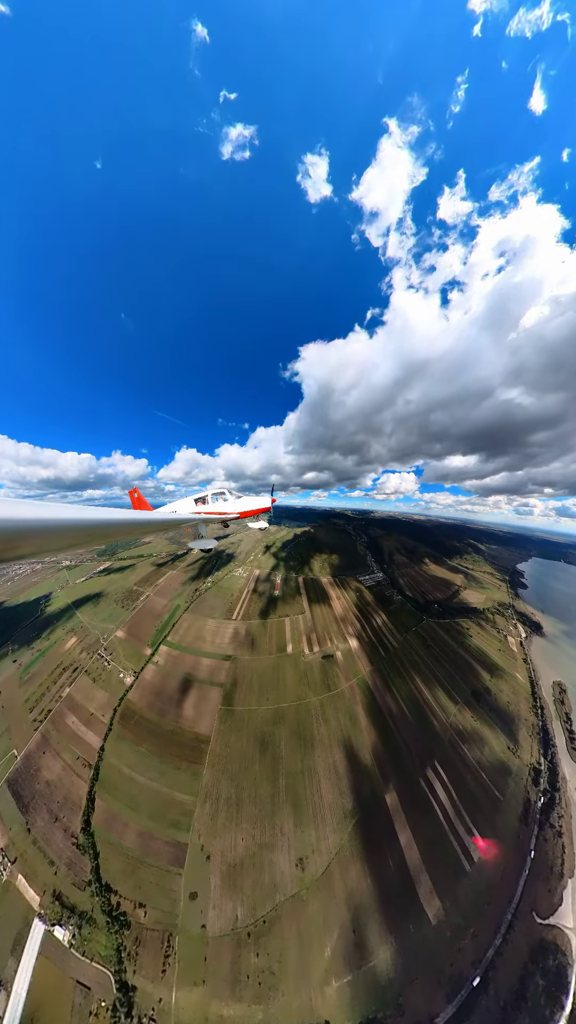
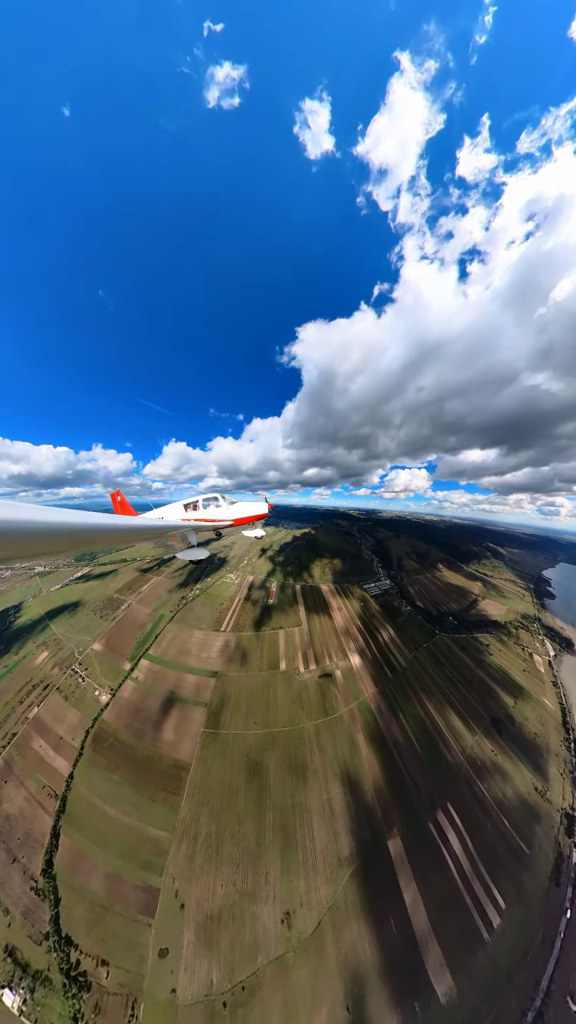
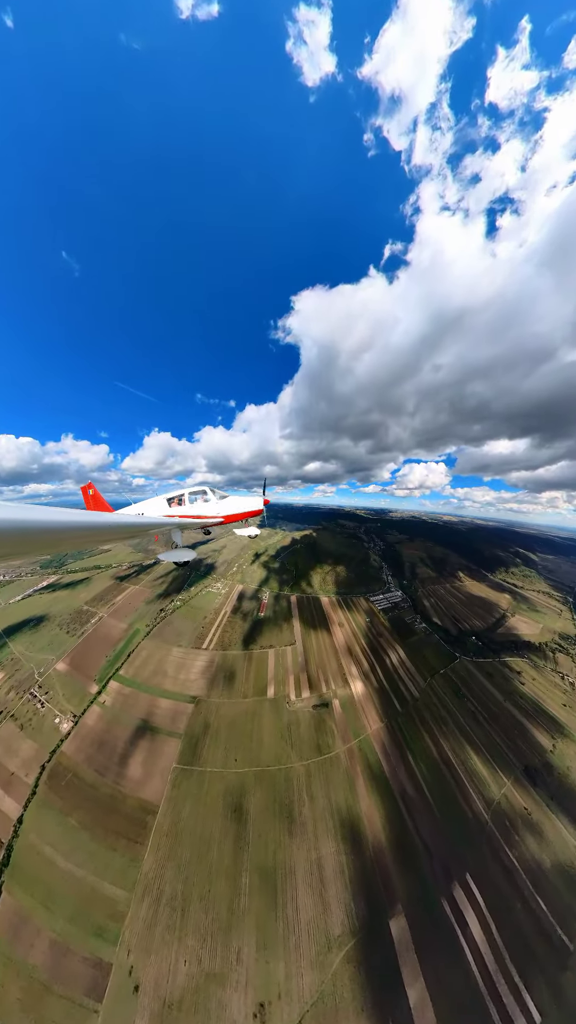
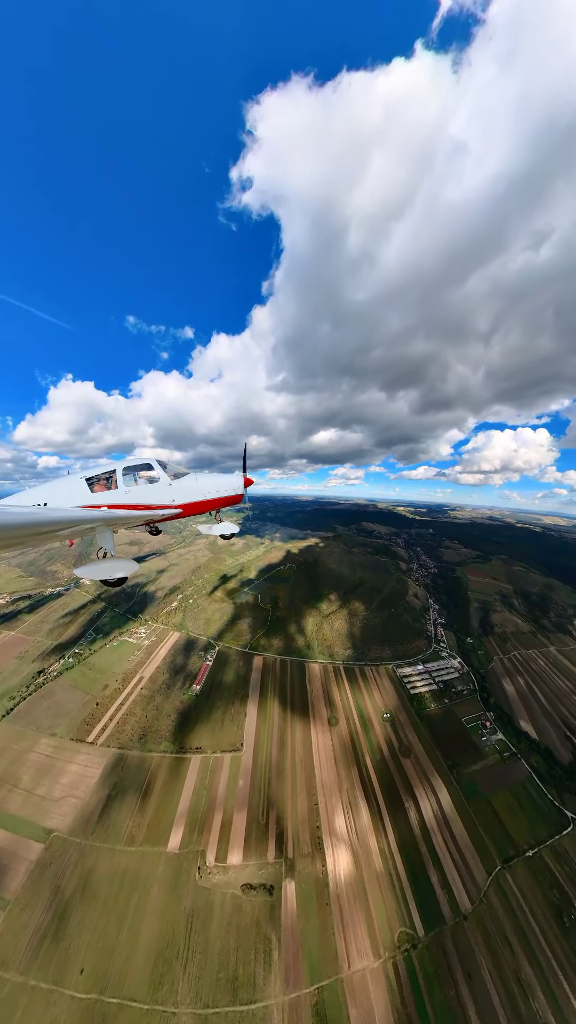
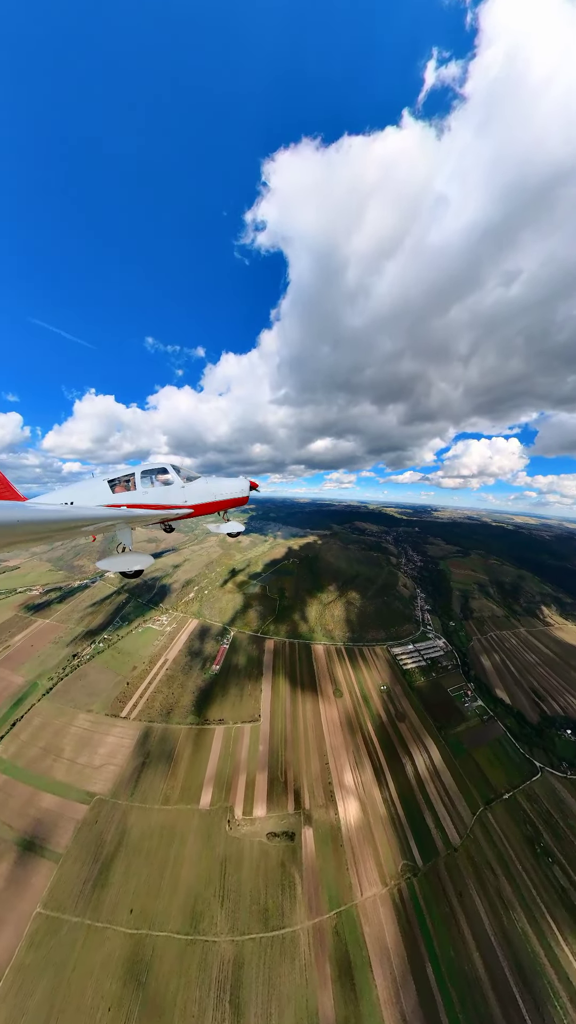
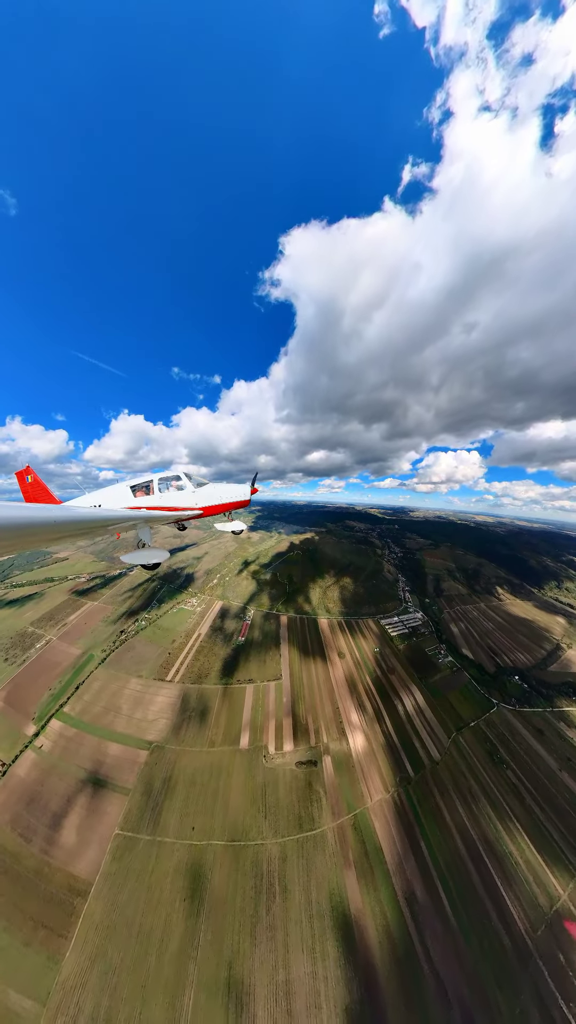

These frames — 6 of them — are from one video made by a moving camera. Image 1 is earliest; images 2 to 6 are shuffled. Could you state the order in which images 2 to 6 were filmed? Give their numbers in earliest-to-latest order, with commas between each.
2, 3, 6, 5, 4
